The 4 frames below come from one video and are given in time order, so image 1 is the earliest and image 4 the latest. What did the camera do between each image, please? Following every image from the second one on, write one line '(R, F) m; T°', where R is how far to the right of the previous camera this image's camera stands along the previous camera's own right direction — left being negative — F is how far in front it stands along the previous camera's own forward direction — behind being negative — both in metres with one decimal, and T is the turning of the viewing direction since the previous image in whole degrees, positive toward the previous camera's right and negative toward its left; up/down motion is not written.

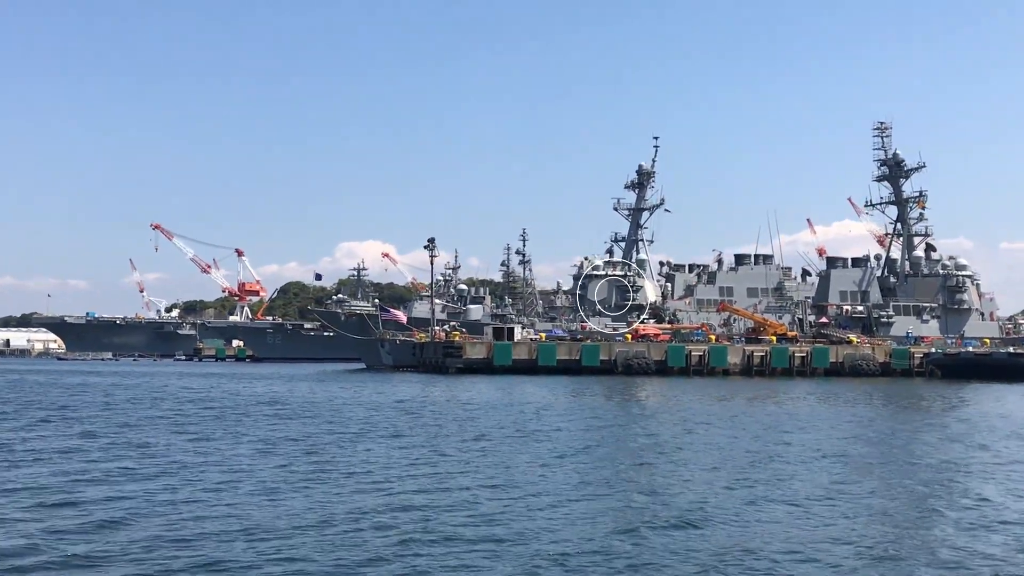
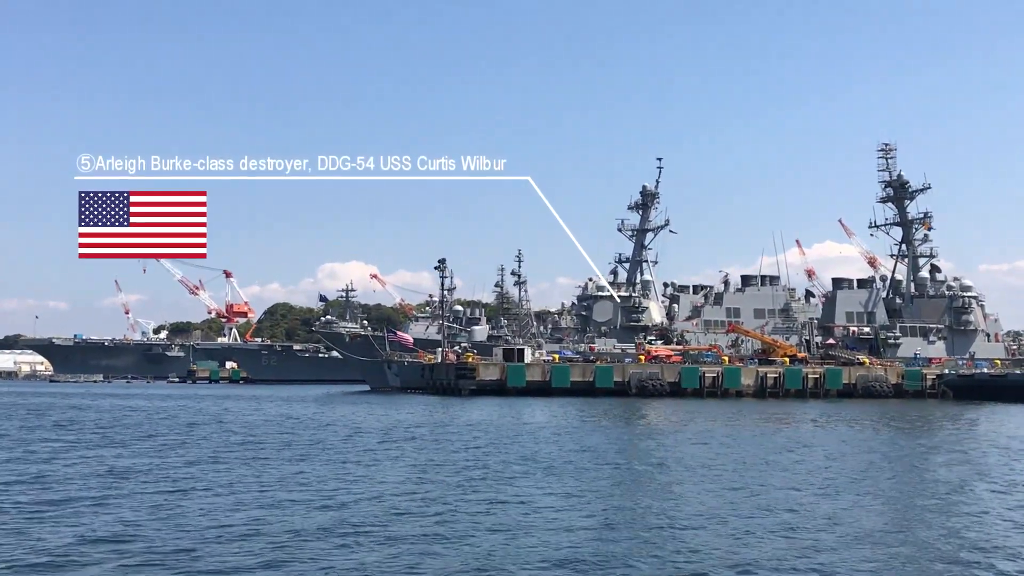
(-0.8, +0.2) m; +1°
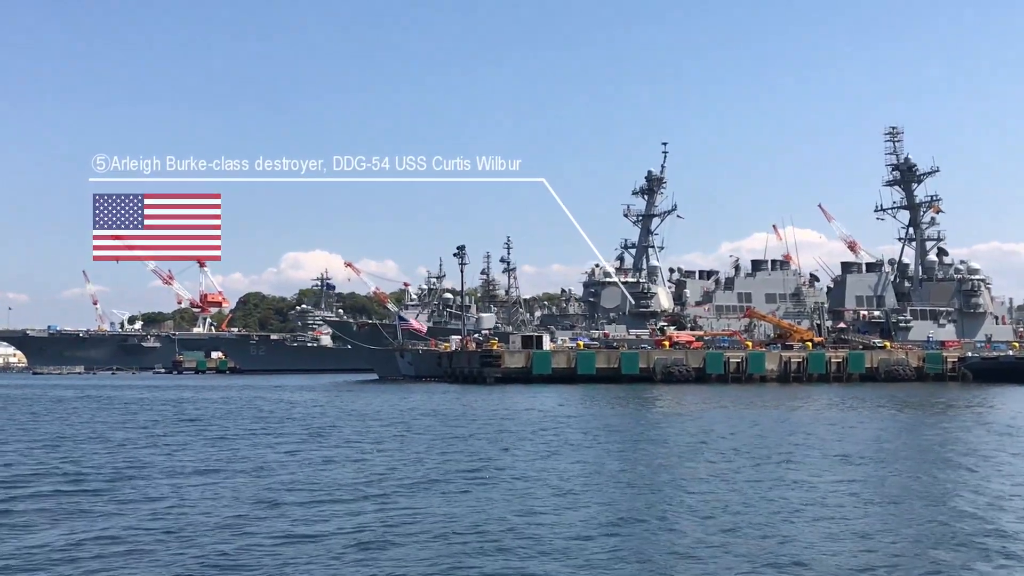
(-1.5, +0.5) m; +1°
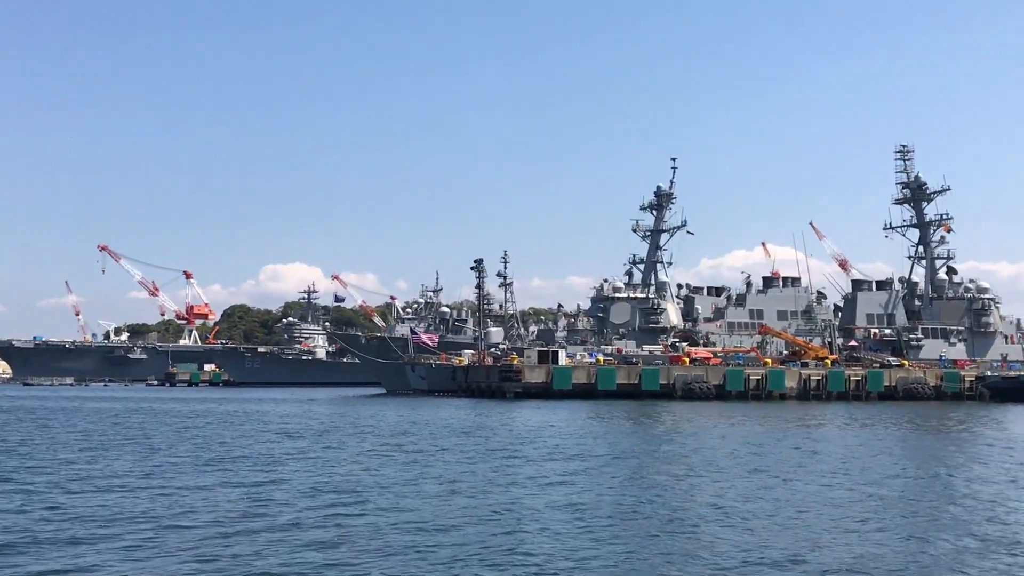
(-1.0, +0.3) m; +1°
